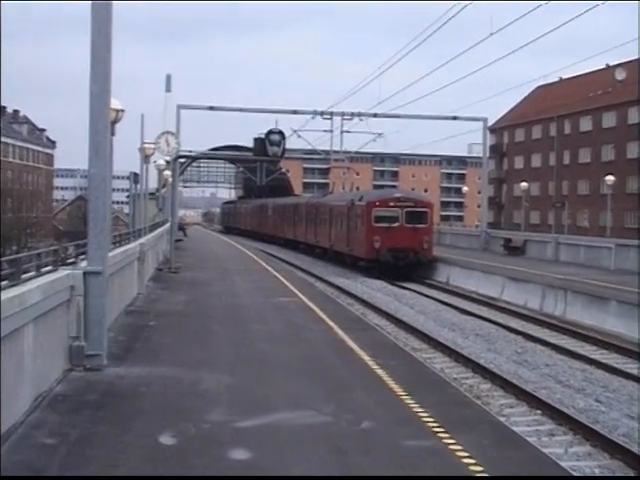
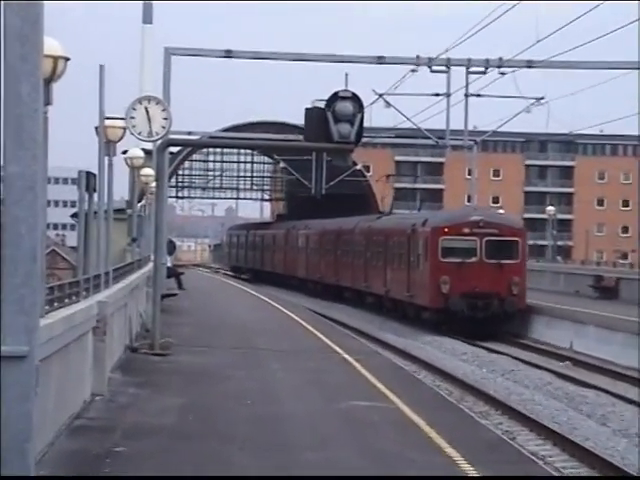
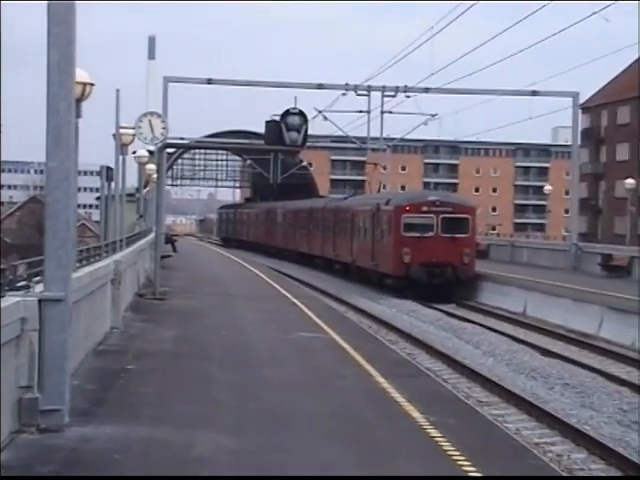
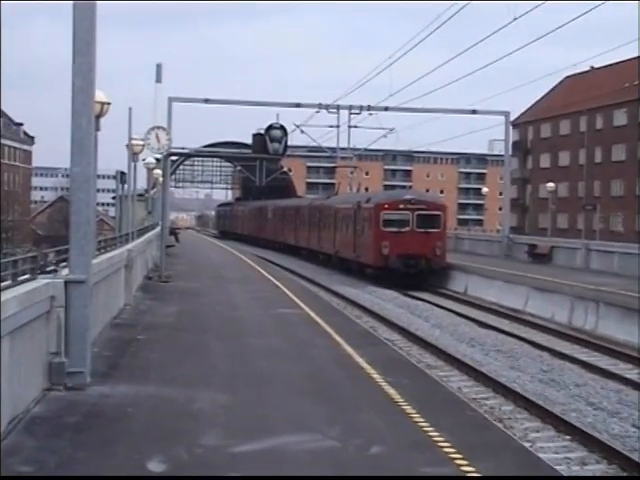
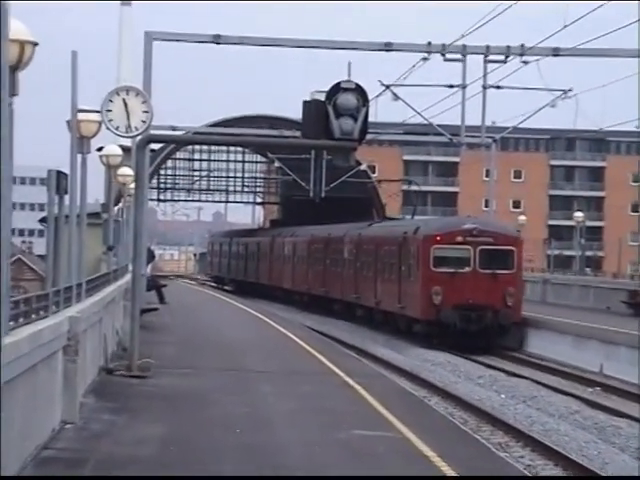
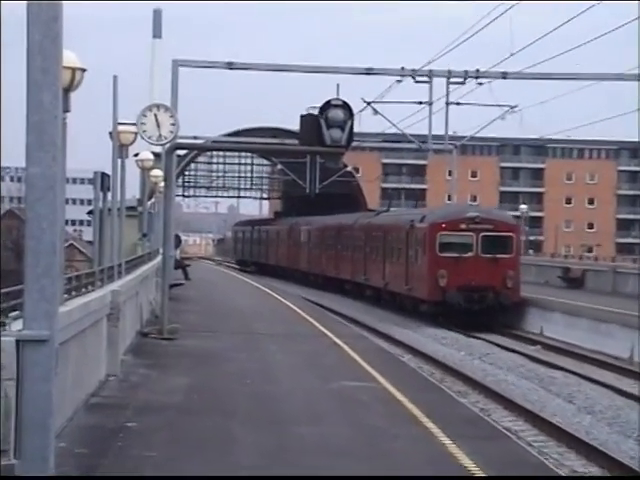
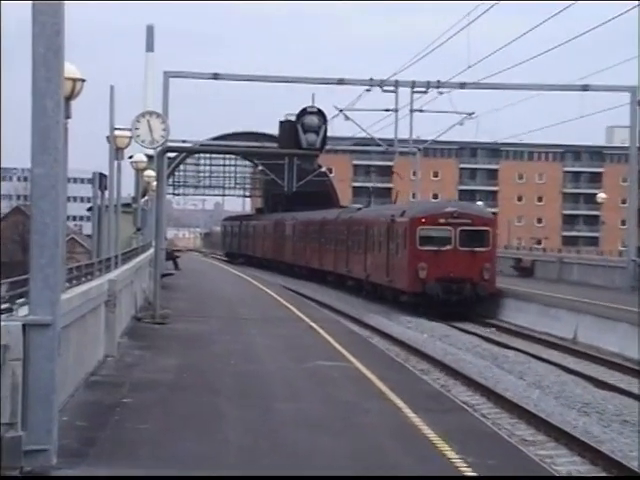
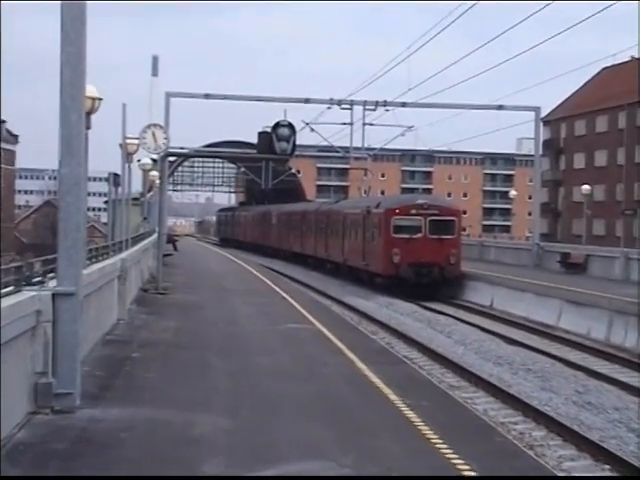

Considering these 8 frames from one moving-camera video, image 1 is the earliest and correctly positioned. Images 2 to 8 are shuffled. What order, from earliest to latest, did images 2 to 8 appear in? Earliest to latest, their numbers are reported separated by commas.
4, 8, 3, 7, 6, 2, 5
